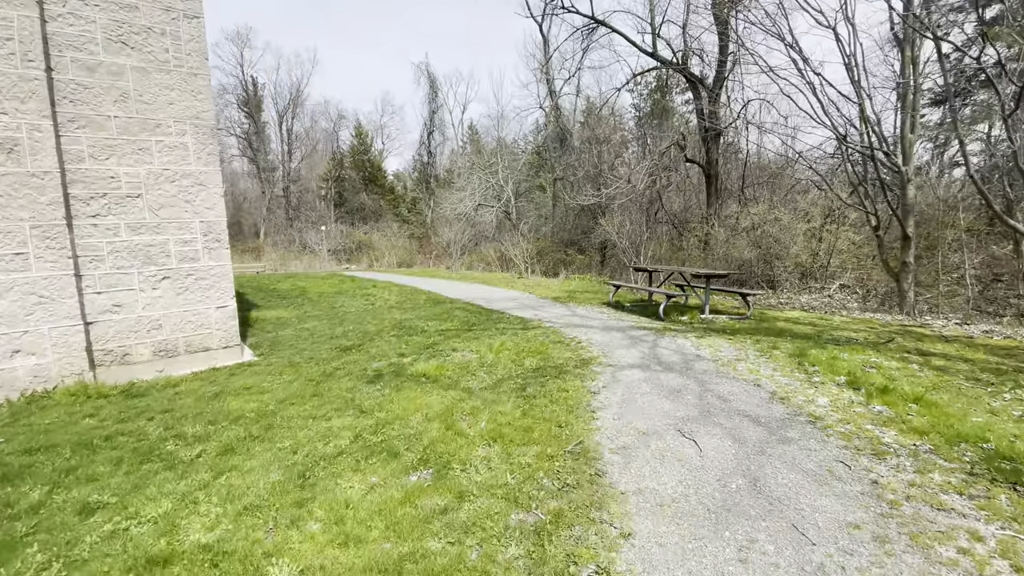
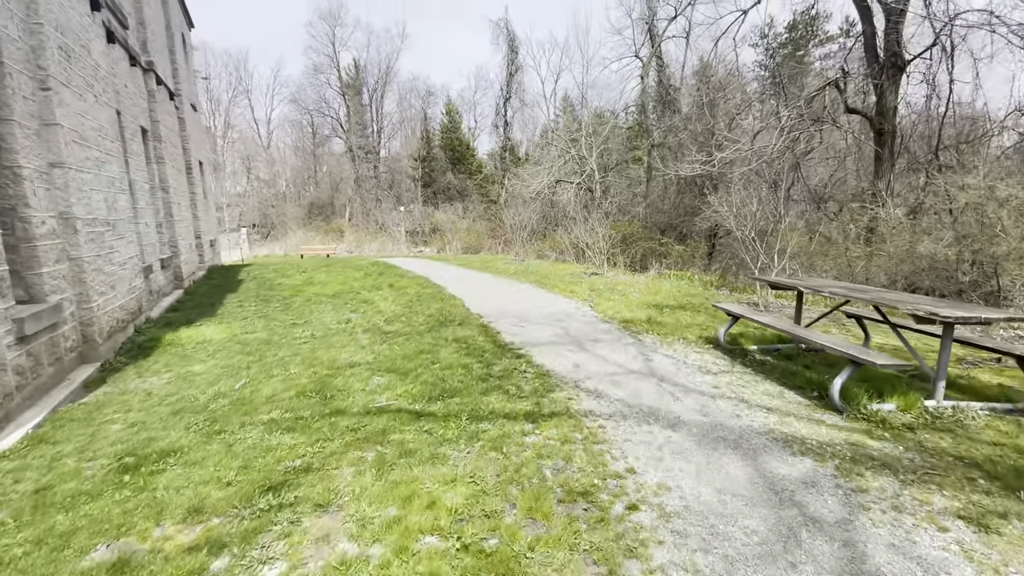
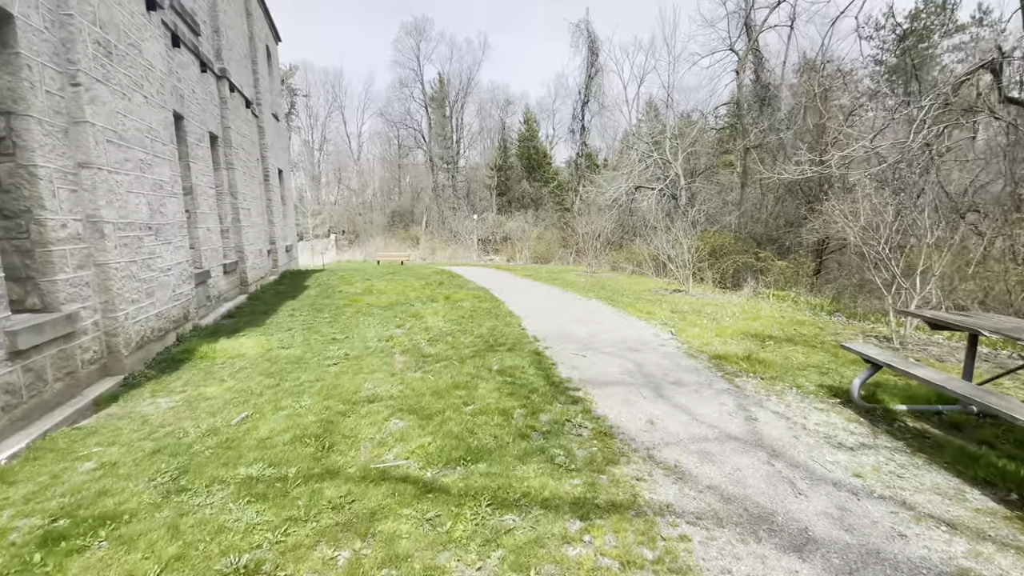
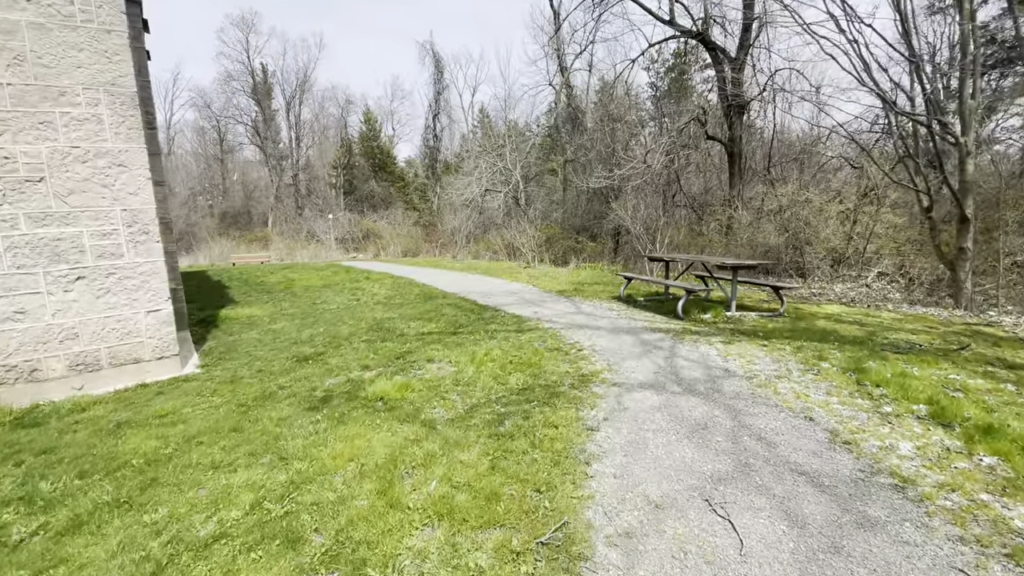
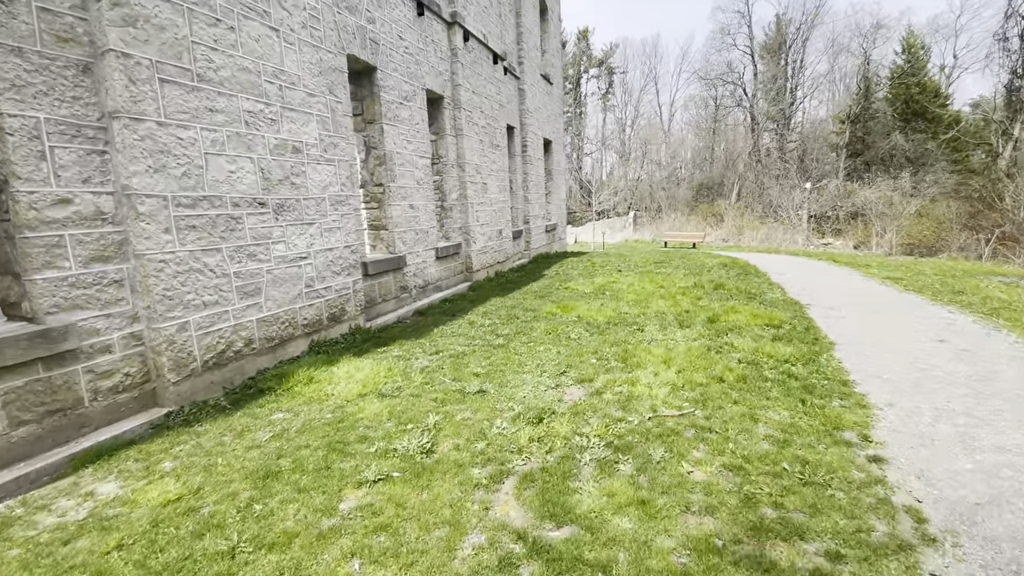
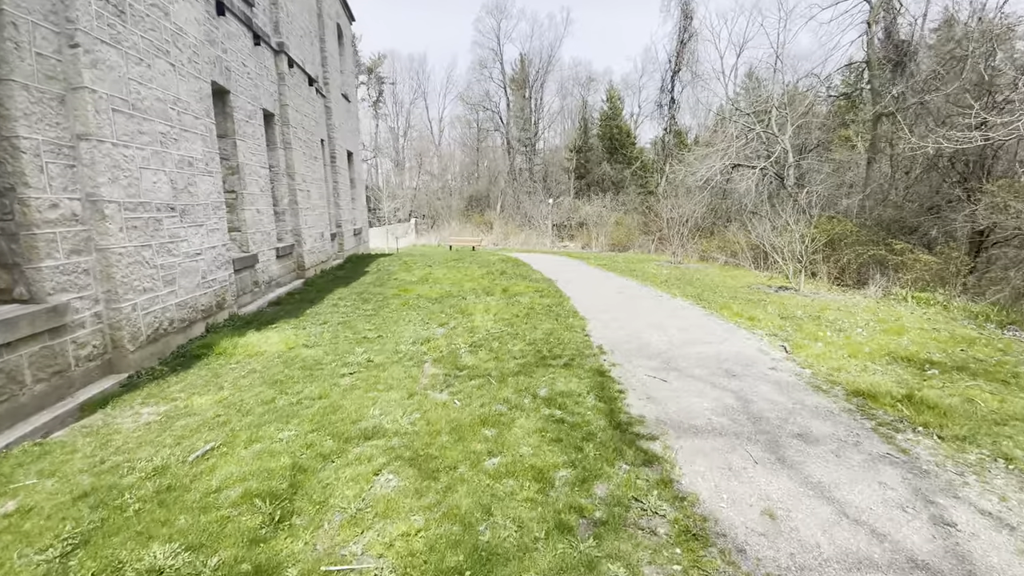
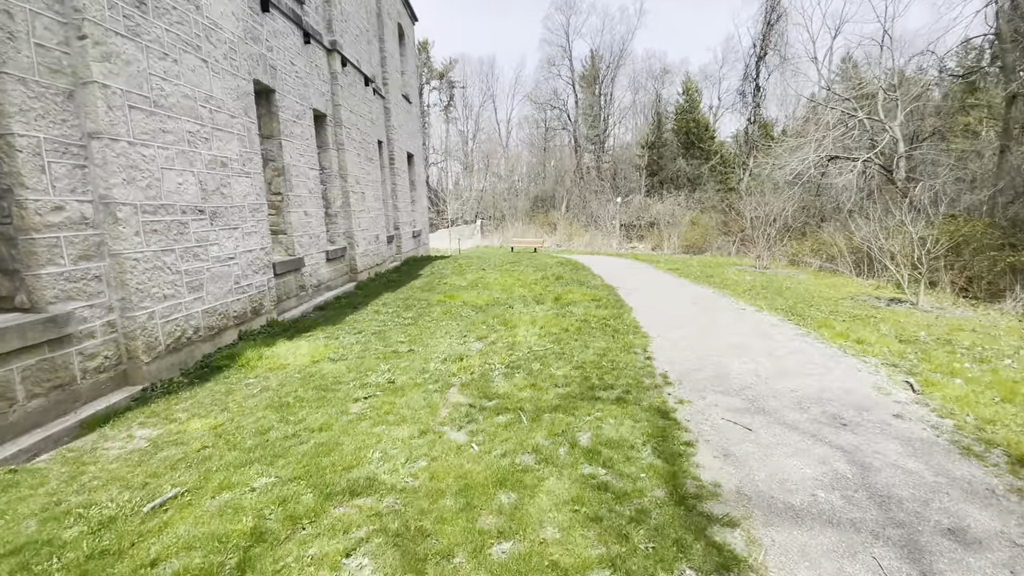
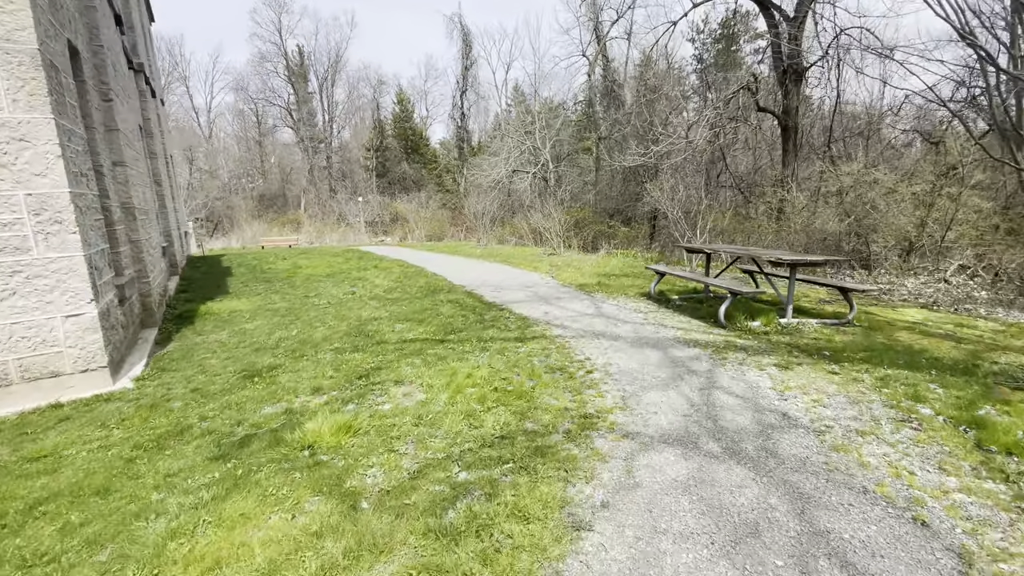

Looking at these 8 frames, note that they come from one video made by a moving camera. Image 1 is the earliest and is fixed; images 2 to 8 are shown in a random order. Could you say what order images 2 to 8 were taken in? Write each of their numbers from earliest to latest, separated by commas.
4, 8, 2, 3, 6, 7, 5
